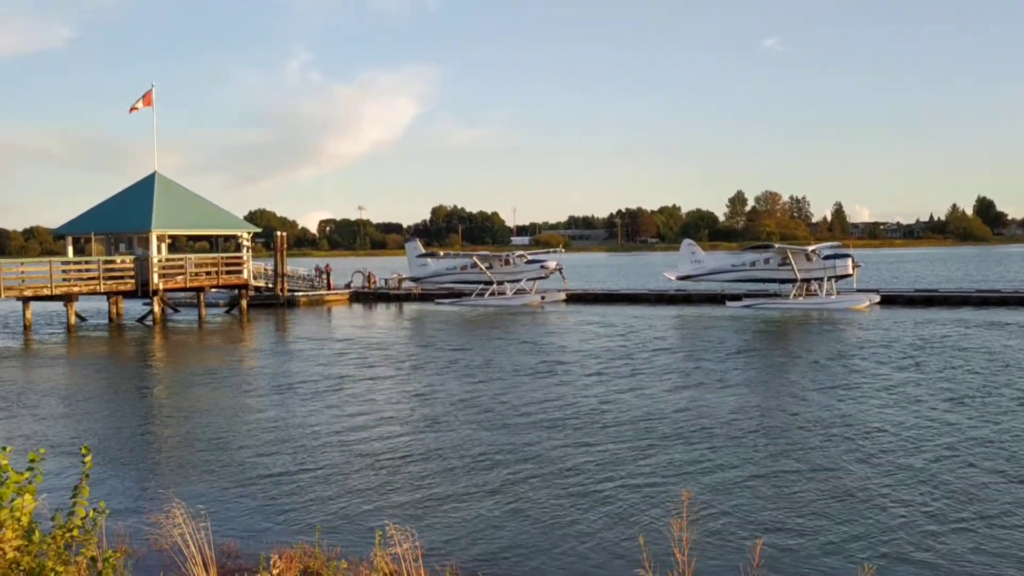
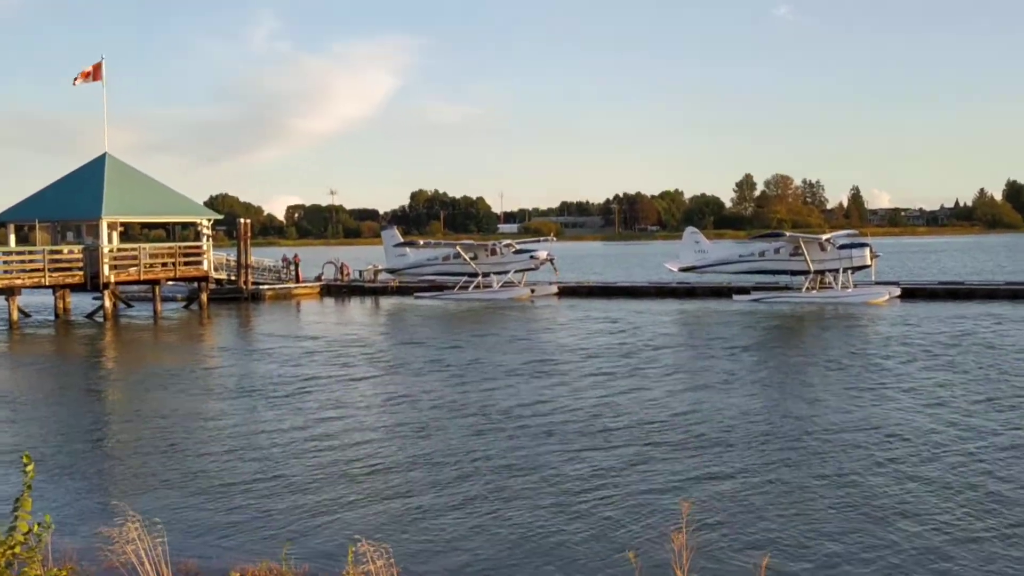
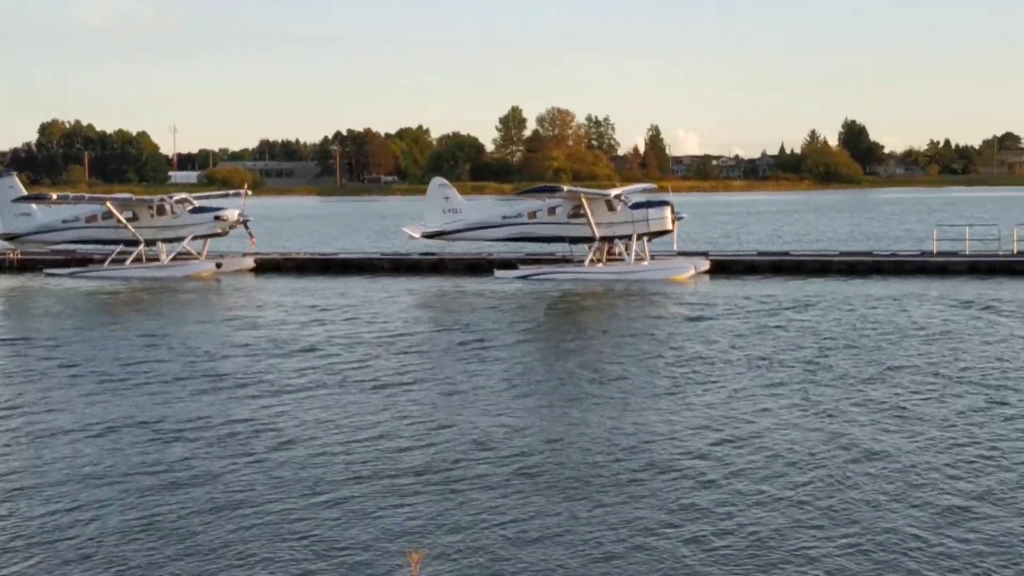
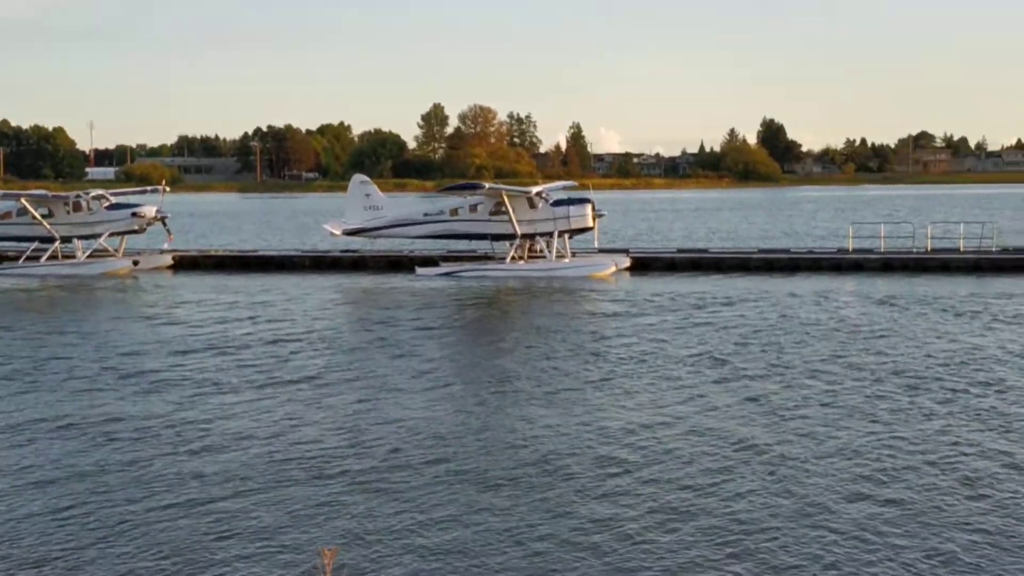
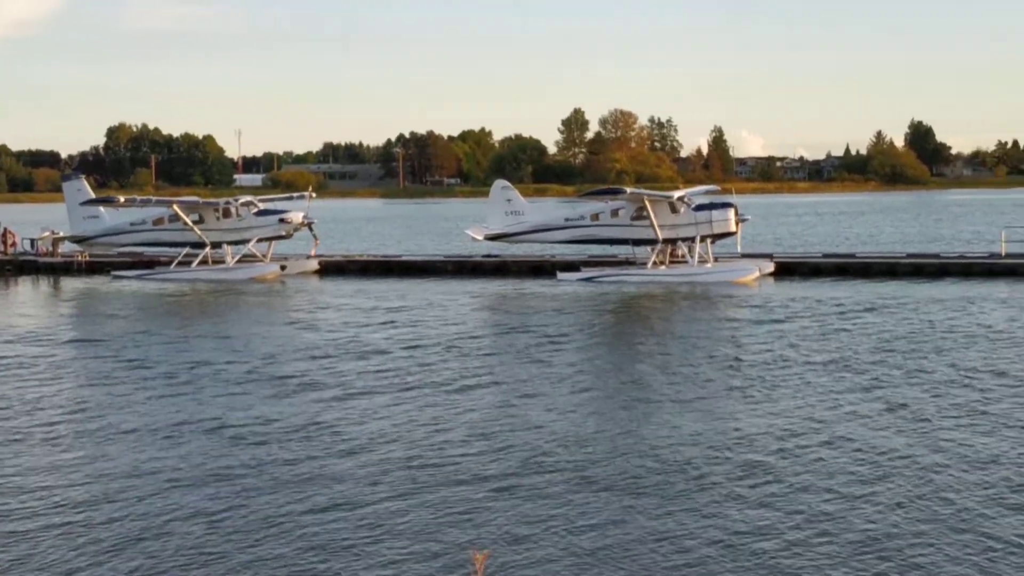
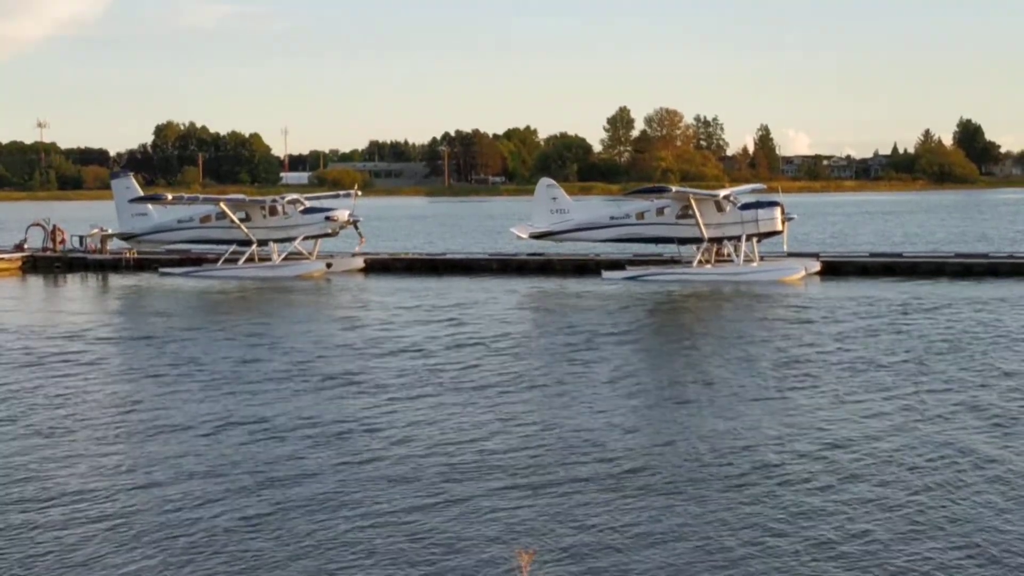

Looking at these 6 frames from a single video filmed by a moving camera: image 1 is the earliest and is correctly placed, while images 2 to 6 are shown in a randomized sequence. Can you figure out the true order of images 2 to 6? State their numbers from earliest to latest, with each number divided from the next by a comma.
2, 6, 5, 3, 4
